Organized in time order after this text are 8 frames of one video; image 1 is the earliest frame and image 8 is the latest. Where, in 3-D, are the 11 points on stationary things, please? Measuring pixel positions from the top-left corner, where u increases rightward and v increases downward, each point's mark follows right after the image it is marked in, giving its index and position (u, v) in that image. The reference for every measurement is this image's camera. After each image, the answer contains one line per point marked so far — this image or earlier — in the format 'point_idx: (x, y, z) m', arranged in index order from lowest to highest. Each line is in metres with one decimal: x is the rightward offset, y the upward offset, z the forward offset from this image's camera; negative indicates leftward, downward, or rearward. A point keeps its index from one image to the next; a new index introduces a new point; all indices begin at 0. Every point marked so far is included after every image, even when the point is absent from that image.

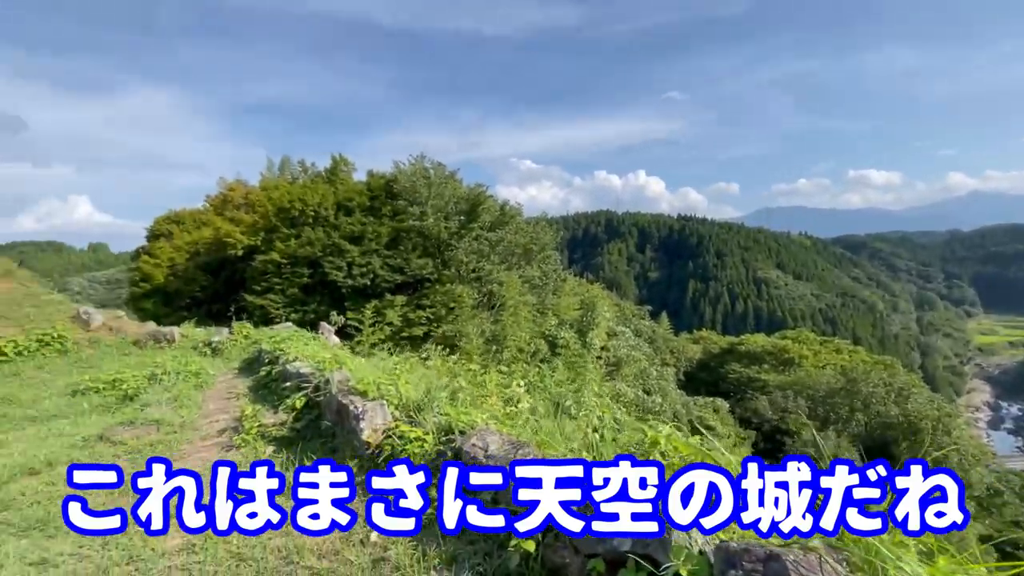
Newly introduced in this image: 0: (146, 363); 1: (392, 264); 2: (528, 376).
0: (-5.0, -1.0, +6.5) m
1: (-4.8, +1.0, +19.2) m
2: (+0.2, -1.3, +7.1) m
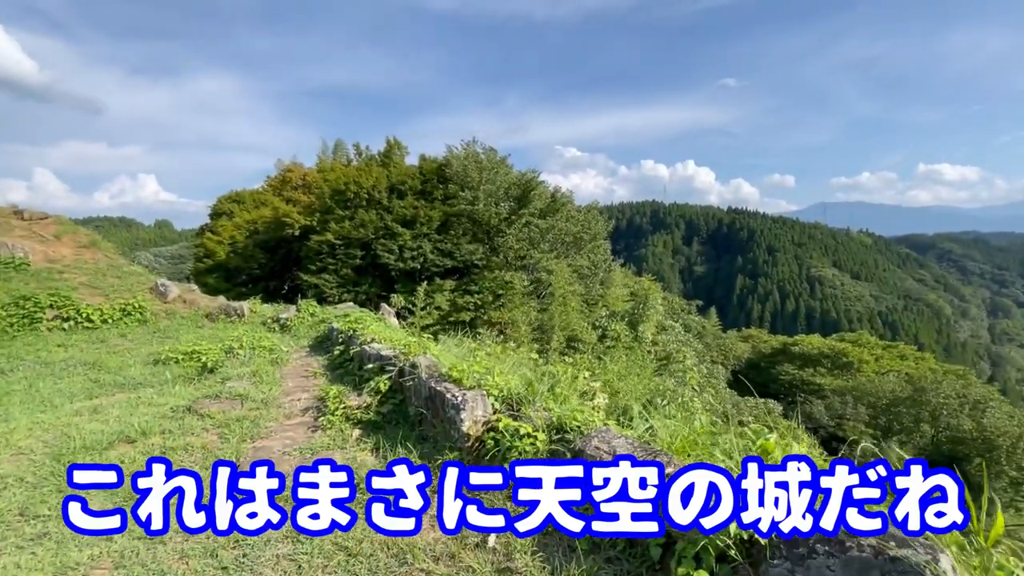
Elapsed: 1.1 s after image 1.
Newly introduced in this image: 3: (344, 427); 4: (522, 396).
0: (-4.1, -0.7, +6.7) m
1: (-2.8, +1.6, +19.2) m
2: (+1.1, -1.1, +6.9) m
3: (-1.1, -0.9, +3.2) m
4: (+0.1, -0.6, +2.7) m
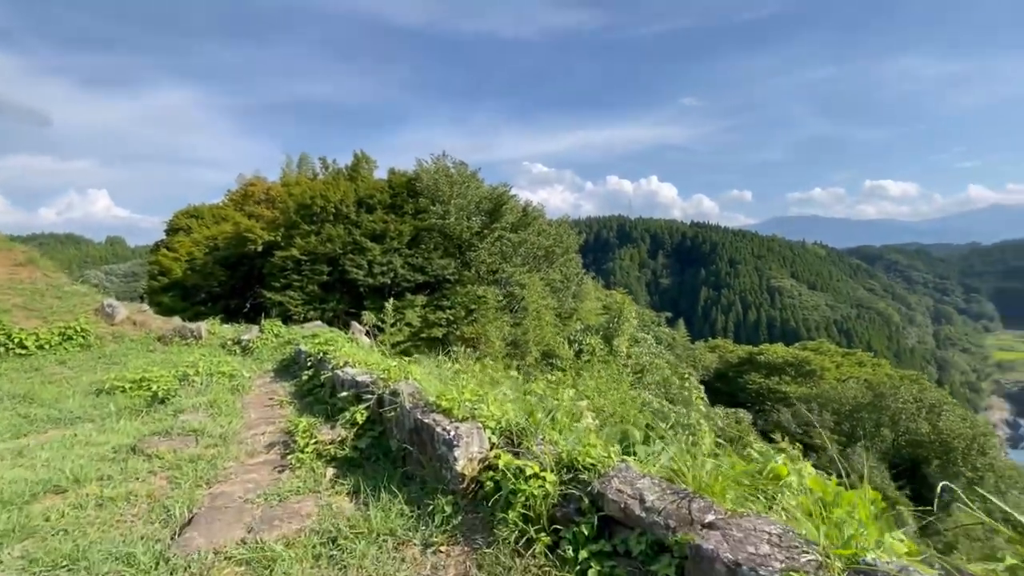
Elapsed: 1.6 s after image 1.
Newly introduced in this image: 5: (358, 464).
0: (-4.3, -0.9, +6.1) m
1: (-3.9, +1.0, +18.8) m
2: (+0.8, -1.3, +6.6) m
3: (-1.1, -1.0, +2.8) m
4: (0.0, -0.7, +2.4) m
5: (-0.9, -1.0, +2.8) m
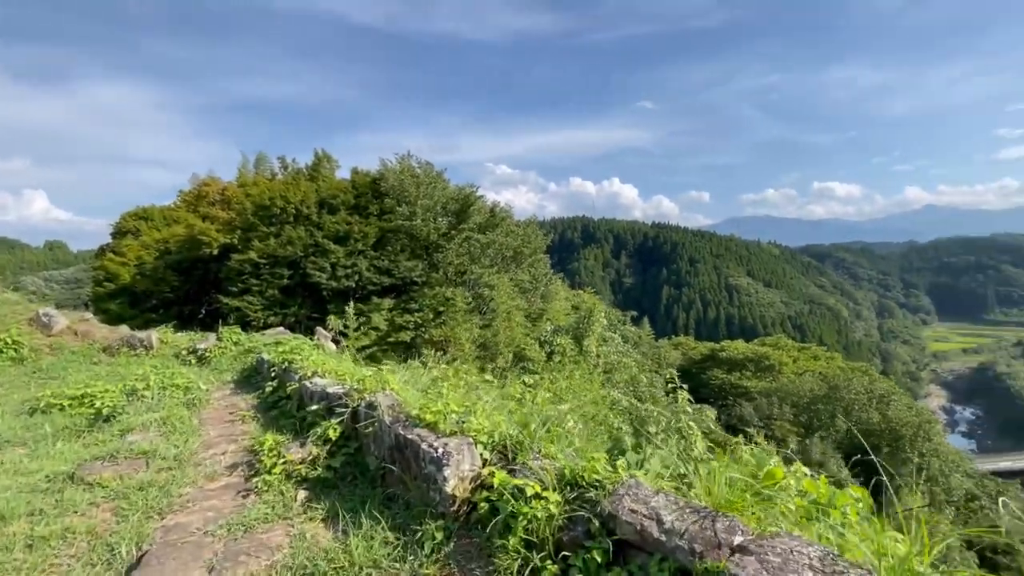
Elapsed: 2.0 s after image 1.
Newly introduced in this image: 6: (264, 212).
0: (-4.6, -1.0, +5.6) m
1: (-5.1, +0.9, +18.3) m
2: (+0.5, -1.3, +6.5) m
3: (-1.2, -1.1, +2.5) m
4: (0.0, -0.7, +2.2) m
5: (-1.0, -1.0, +2.6) m
6: (-9.7, +3.0, +18.9) m
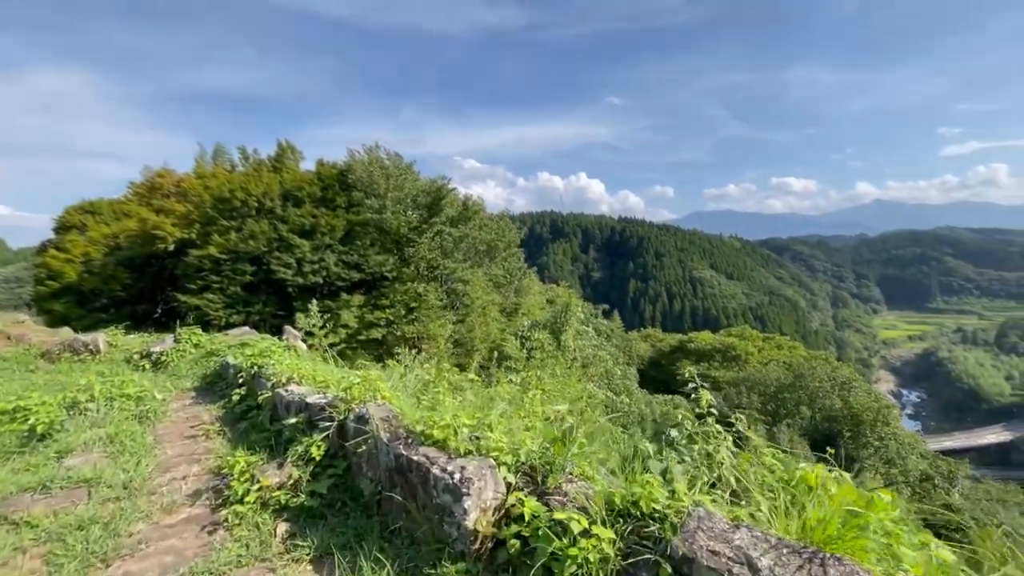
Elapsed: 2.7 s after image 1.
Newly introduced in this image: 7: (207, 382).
0: (-4.7, -1.0, +5.0) m
1: (-6.0, +1.0, +17.6) m
2: (+0.4, -1.3, +6.2) m
3: (-1.1, -1.0, +2.1) m
4: (+0.1, -0.6, +1.9) m
5: (-0.9, -1.0, +2.2) m
6: (-10.7, +3.1, +17.9) m
7: (-2.9, -0.9, +4.6) m
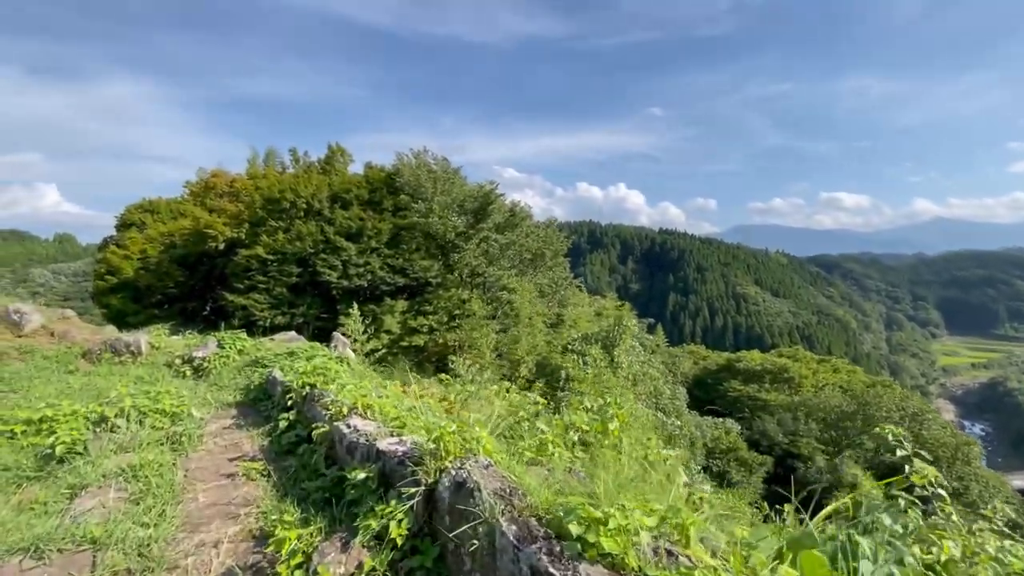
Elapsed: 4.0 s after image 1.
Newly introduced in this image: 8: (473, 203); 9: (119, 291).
0: (-4.0, -1.0, +4.6) m
1: (-4.2, +0.8, +17.2) m
2: (+1.2, -1.4, +5.4) m
3: (-0.6, -1.1, +1.4) m
4: (+0.6, -0.7, +1.1) m
5: (-0.3, -1.1, +1.5) m
6: (-8.9, +3.1, +17.9) m
7: (-2.2, -0.9, +4.0) m
8: (-1.6, +3.5, +19.6) m
9: (-15.8, -0.1, +19.3) m
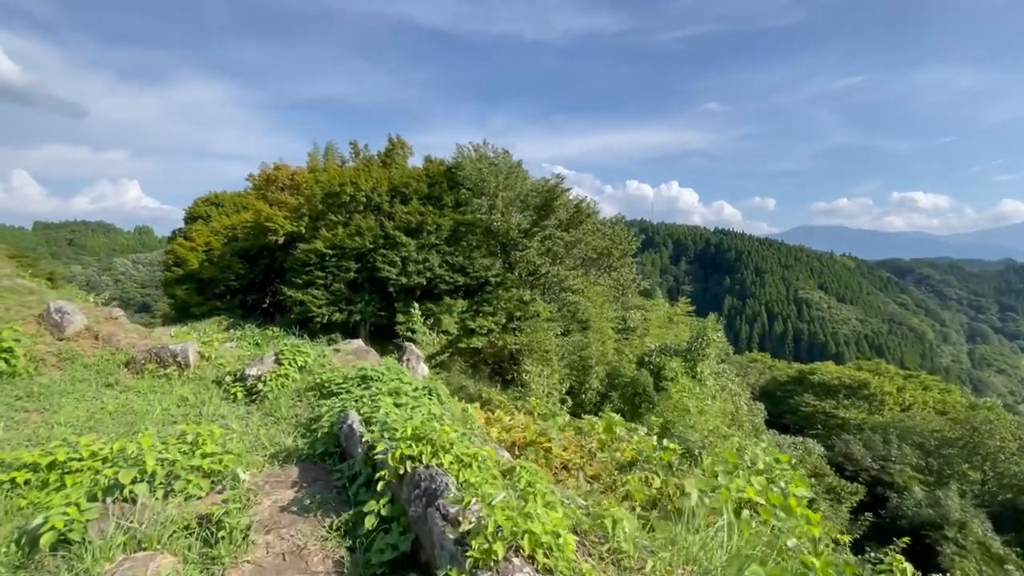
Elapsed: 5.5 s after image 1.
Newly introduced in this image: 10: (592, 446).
0: (-2.9, -1.0, +3.7) m
1: (-2.0, +0.9, +16.3) m
2: (+2.2, -1.5, +4.0) m
3: (+0.1, -1.2, +0.3) m
4: (+1.3, -0.8, -0.2) m
5: (+0.4, -1.2, +0.3) m
6: (-6.5, +3.2, +17.4) m
7: (-1.2, -0.9, +3.0) m
8: (+1.0, +3.5, +18.4) m
9: (-13.3, +0.2, +19.5) m
10: (+0.8, -1.3, +4.3) m
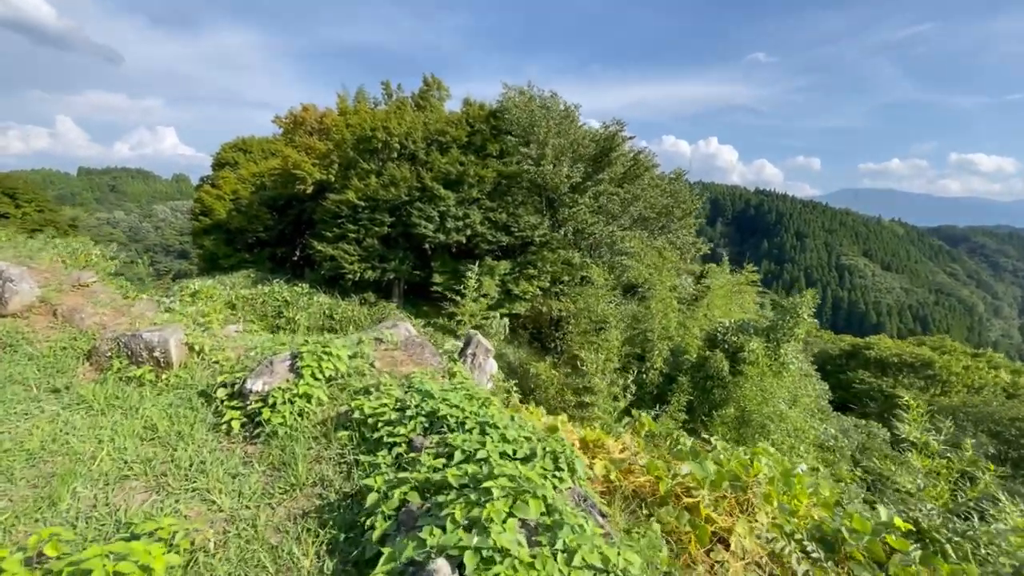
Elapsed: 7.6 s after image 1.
0: (-2.1, -0.8, +2.3) m
1: (-0.4, +2.1, +14.6) m
2: (+3.0, -1.5, +2.3) m
3: (+0.7, -1.4, -1.3) m
4: (+1.9, -1.2, -1.8) m
5: (+1.0, -1.4, -1.3) m
6: (-4.8, +4.7, +15.7) m
7: (-0.5, -0.9, +1.5) m
8: (+2.7, +4.8, +16.3) m
9: (-11.5, +2.1, +18.5) m
10: (+1.6, -1.2, +2.8) m
